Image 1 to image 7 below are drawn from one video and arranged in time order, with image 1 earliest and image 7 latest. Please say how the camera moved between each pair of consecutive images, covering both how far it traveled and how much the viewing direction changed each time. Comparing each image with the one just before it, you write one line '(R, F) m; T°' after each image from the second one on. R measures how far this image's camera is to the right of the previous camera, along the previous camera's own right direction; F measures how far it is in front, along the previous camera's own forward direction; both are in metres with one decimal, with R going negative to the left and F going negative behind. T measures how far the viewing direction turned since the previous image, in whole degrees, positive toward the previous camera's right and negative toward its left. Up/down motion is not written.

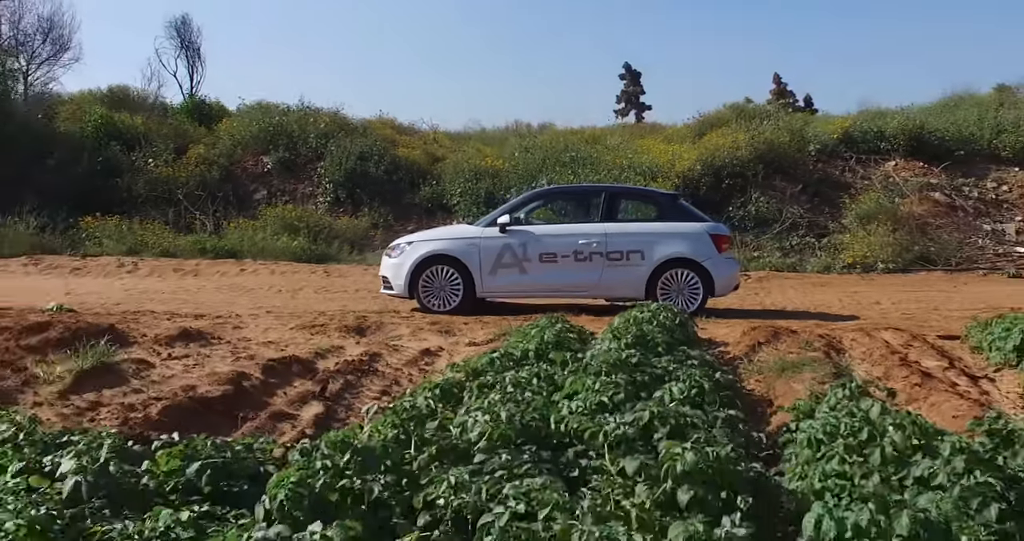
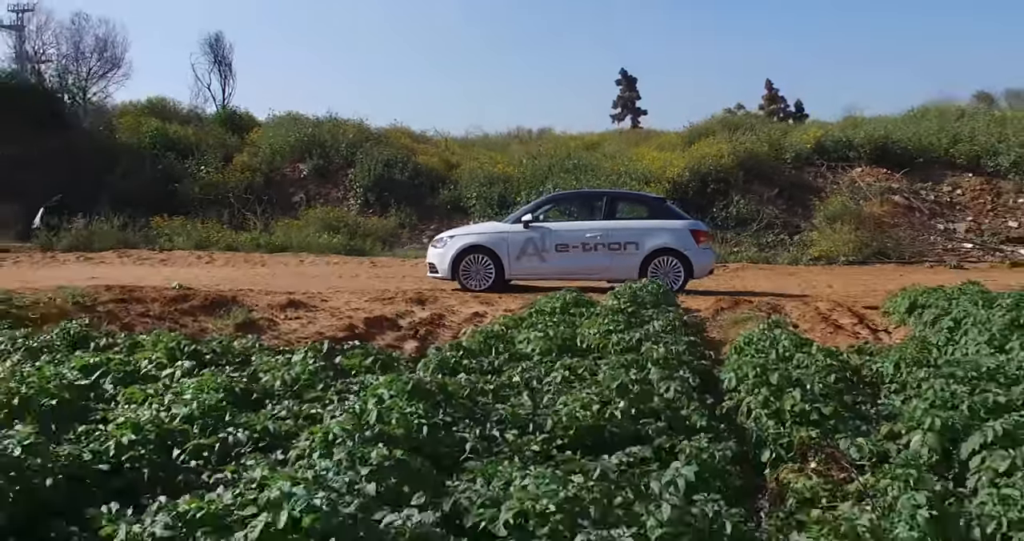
(-0.2, -1.8) m; 0°
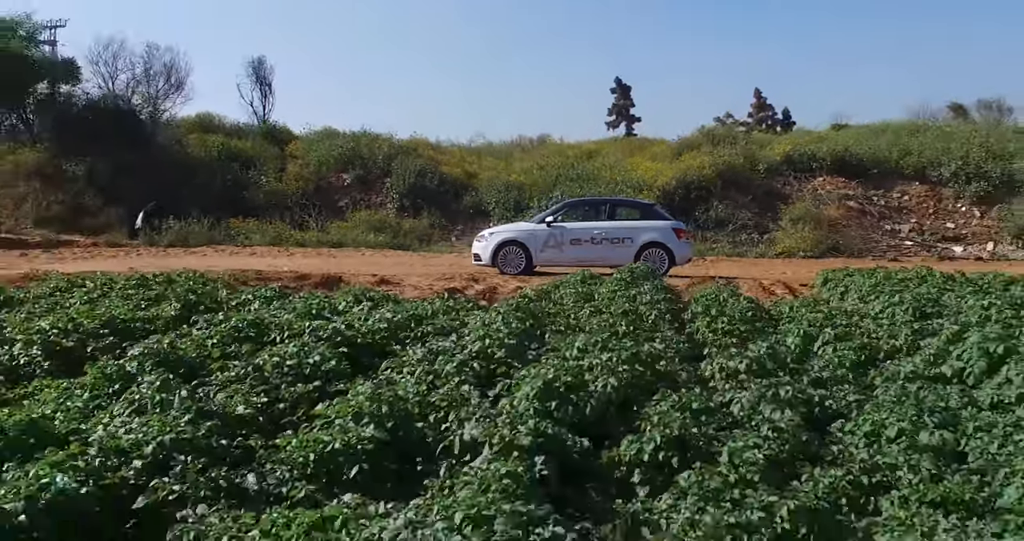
(-0.3, -2.7) m; 0°
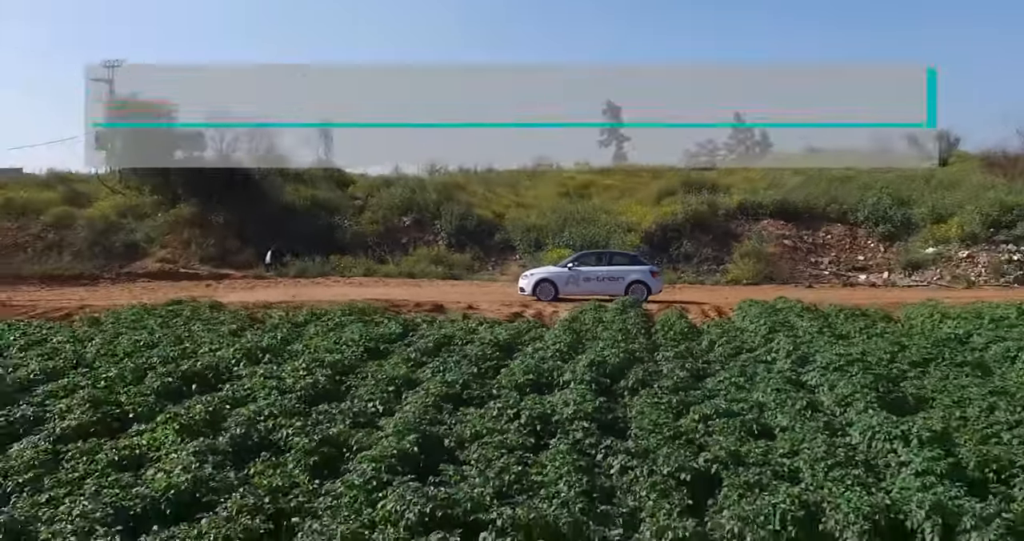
(-0.7, -6.0) m; +1°
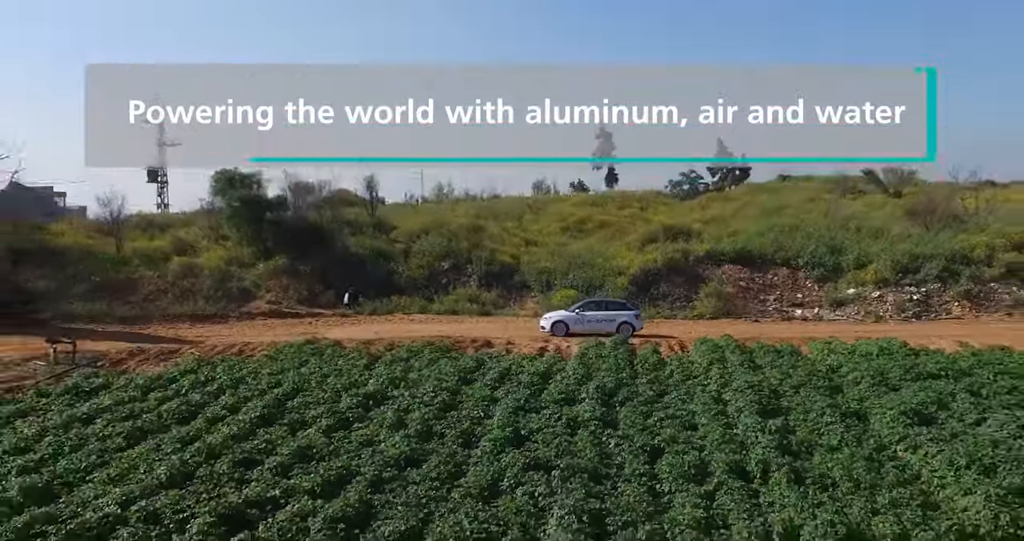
(-0.7, -6.8) m; 0°
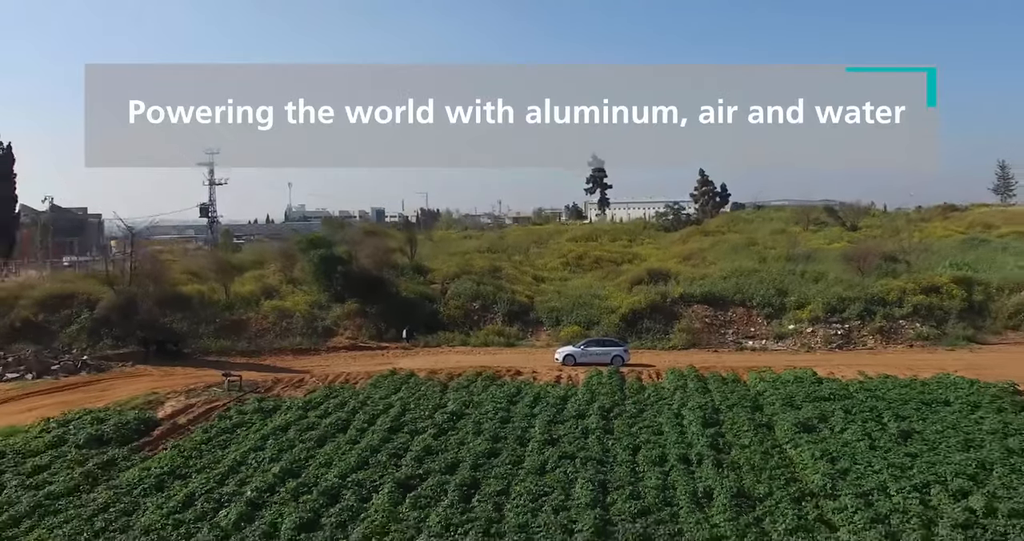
(-0.9, -8.8) m; 0°
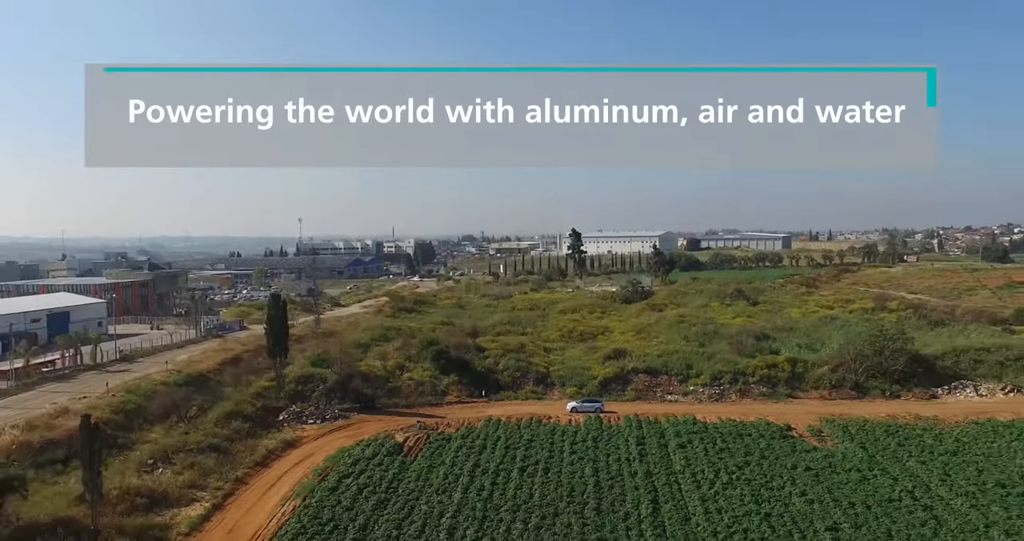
(-3.8, -31.6) m; +2°
